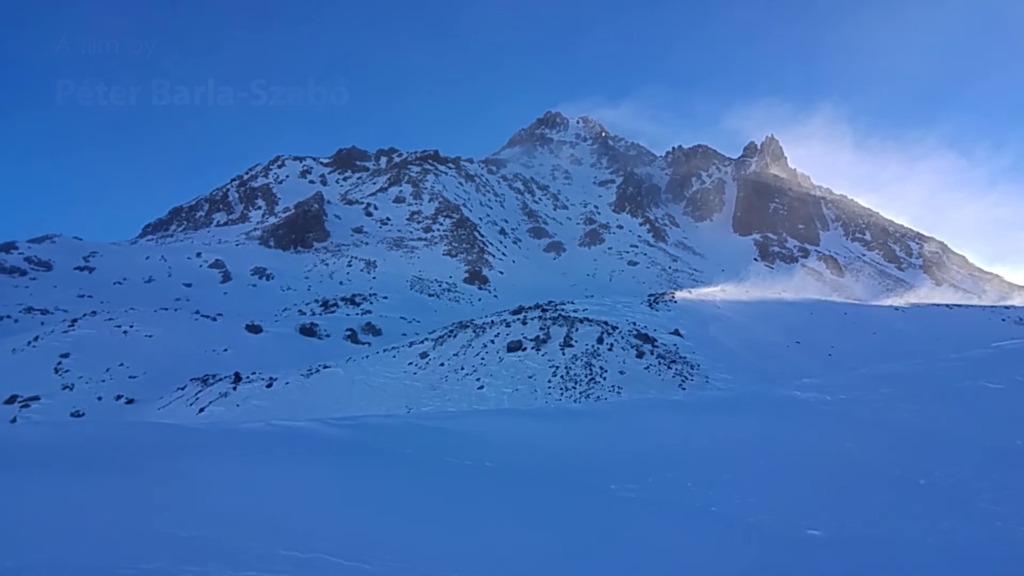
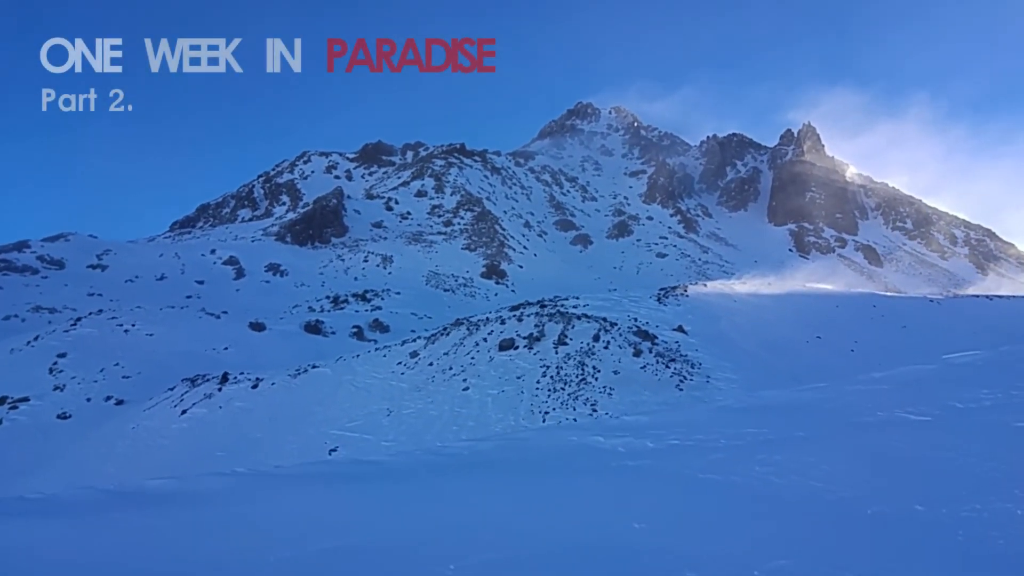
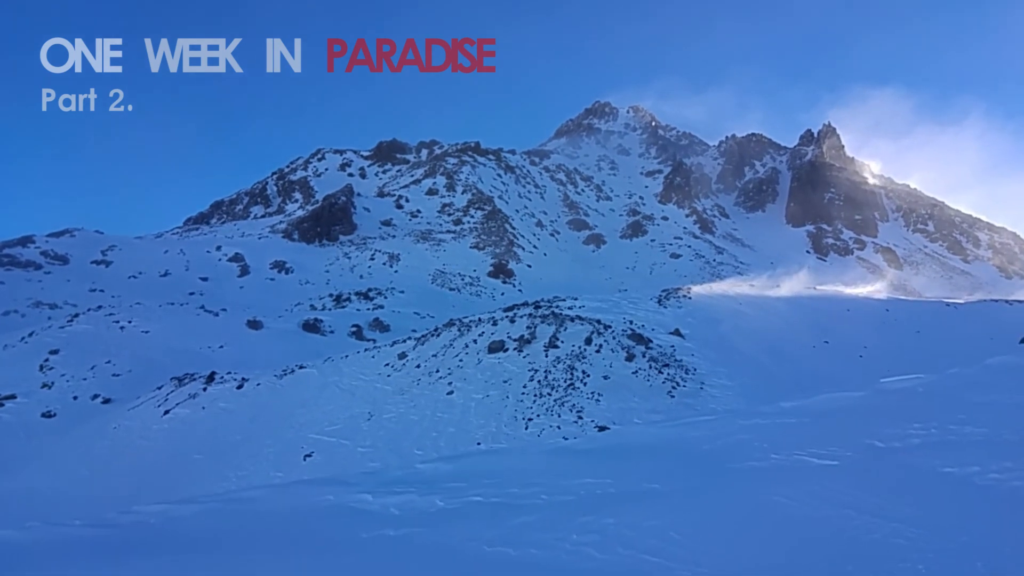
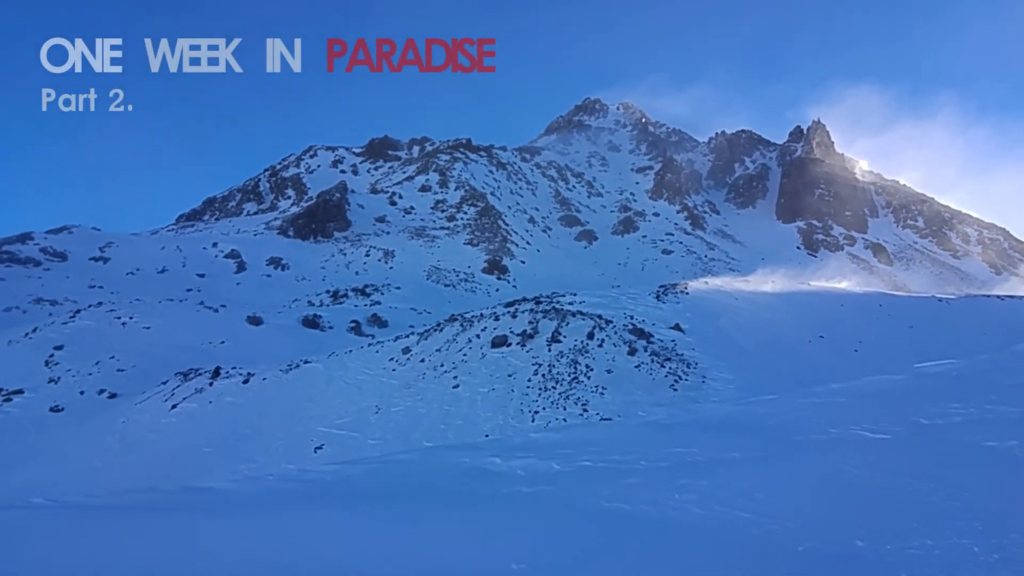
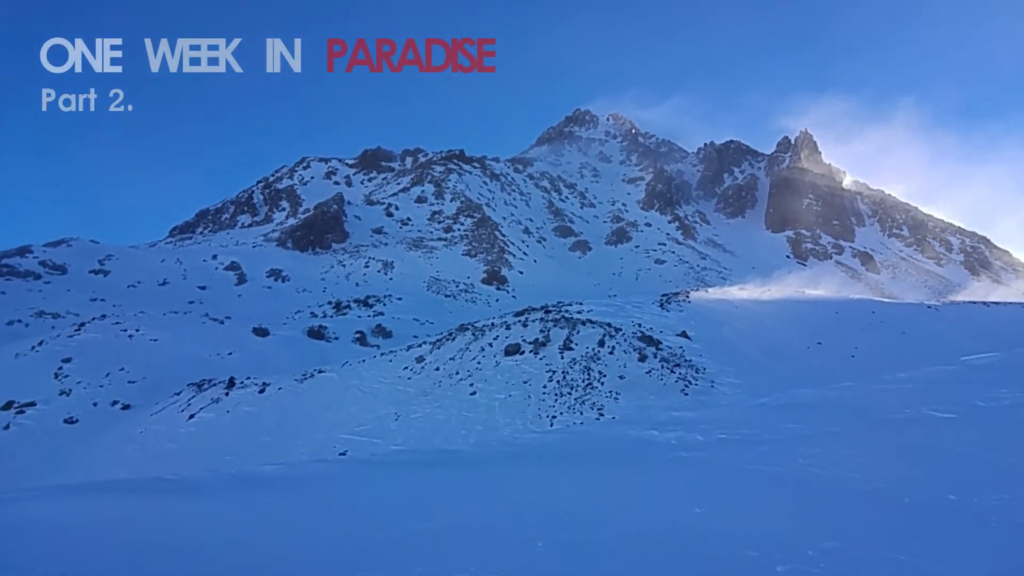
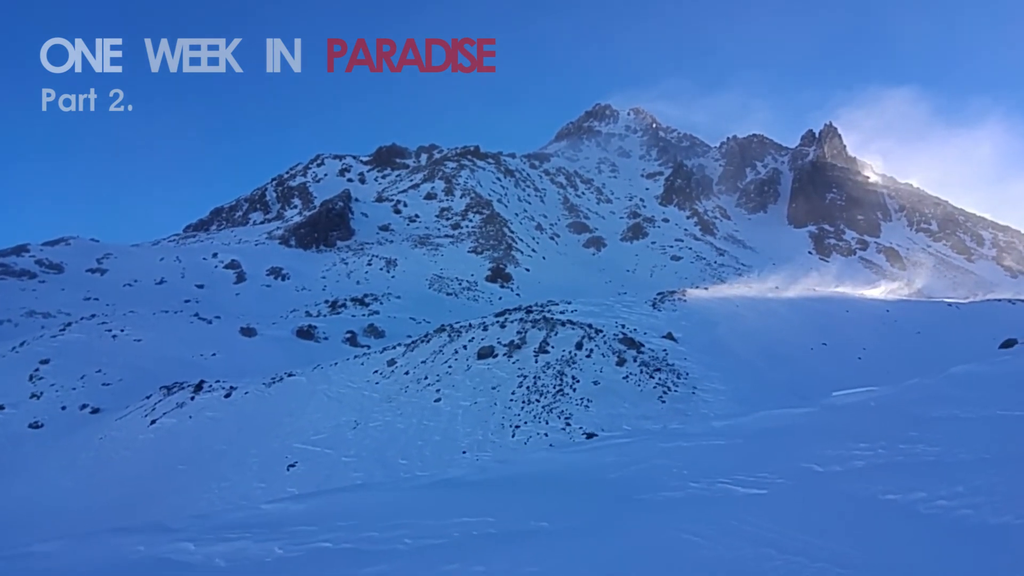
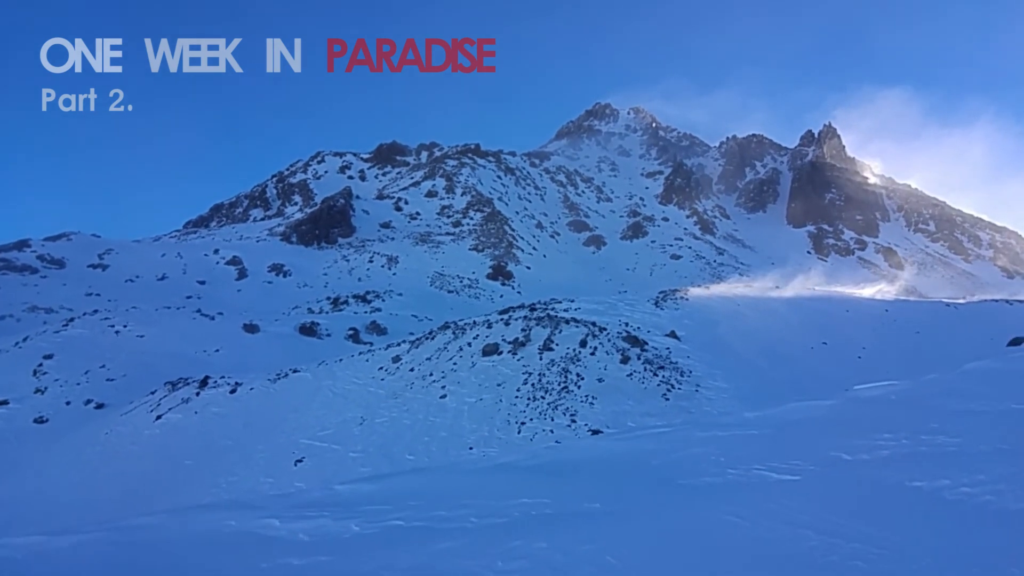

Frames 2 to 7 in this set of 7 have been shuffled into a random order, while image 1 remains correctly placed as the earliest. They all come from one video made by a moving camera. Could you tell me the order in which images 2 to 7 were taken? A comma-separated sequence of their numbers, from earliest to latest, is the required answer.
5, 2, 4, 3, 7, 6
